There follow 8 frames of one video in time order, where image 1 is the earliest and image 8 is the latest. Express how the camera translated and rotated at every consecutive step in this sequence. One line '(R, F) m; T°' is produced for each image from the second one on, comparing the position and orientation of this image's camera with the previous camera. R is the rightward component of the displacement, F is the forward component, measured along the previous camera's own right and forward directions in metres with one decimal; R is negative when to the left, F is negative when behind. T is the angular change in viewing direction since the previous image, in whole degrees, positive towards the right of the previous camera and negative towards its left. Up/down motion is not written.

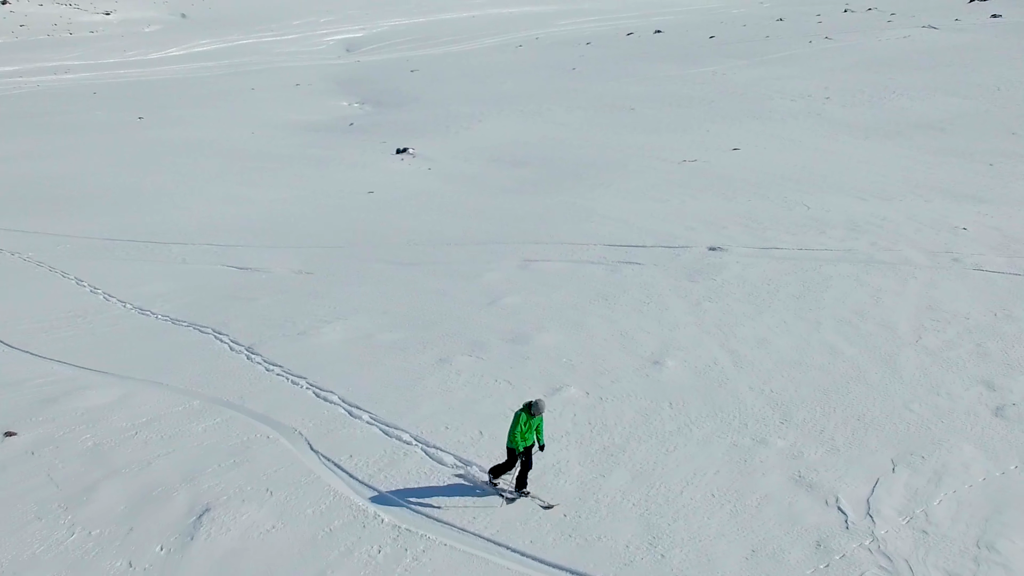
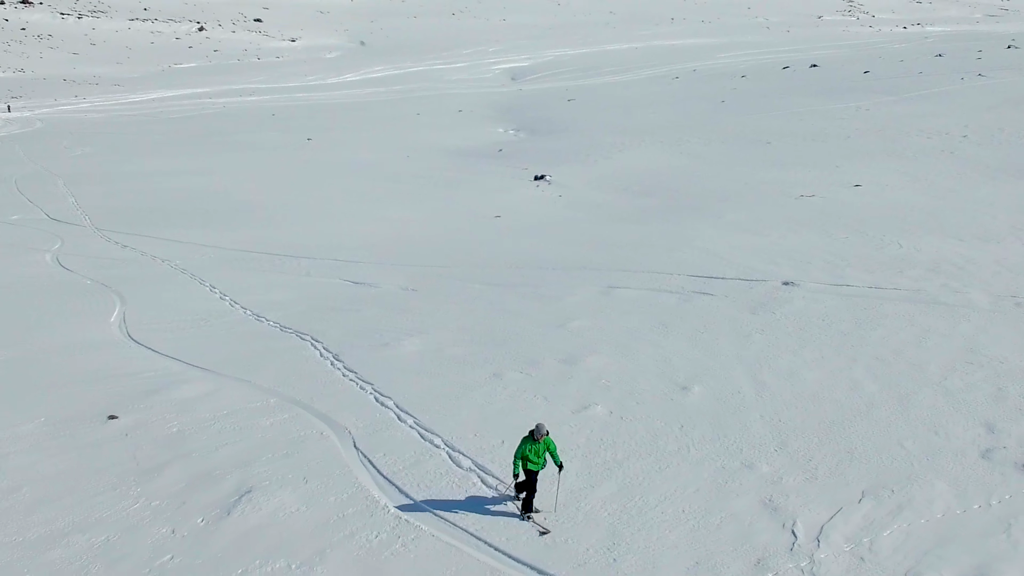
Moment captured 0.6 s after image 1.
(+0.9, -0.5) m; -10°
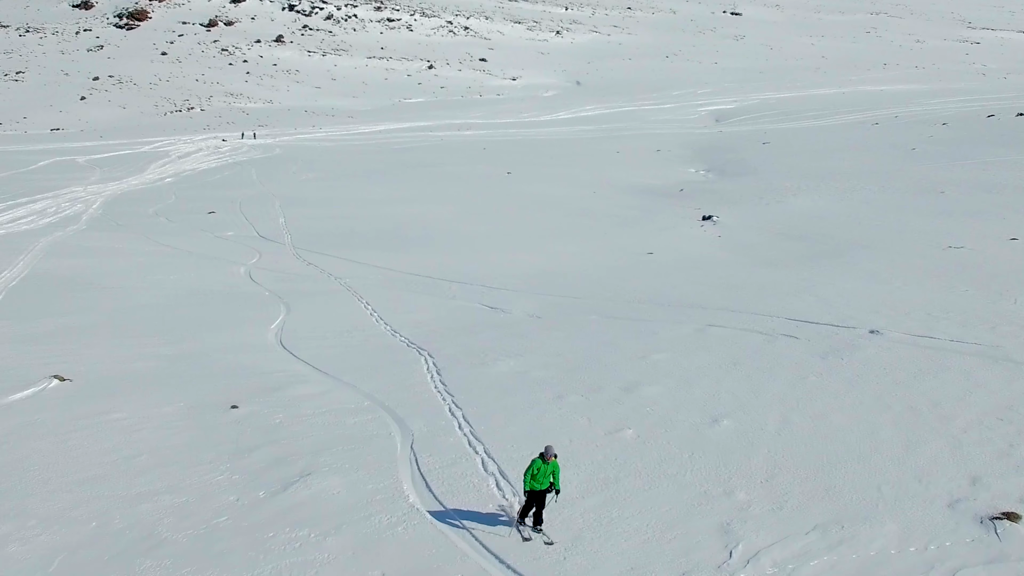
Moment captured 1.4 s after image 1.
(+1.3, -0.7) m; -14°
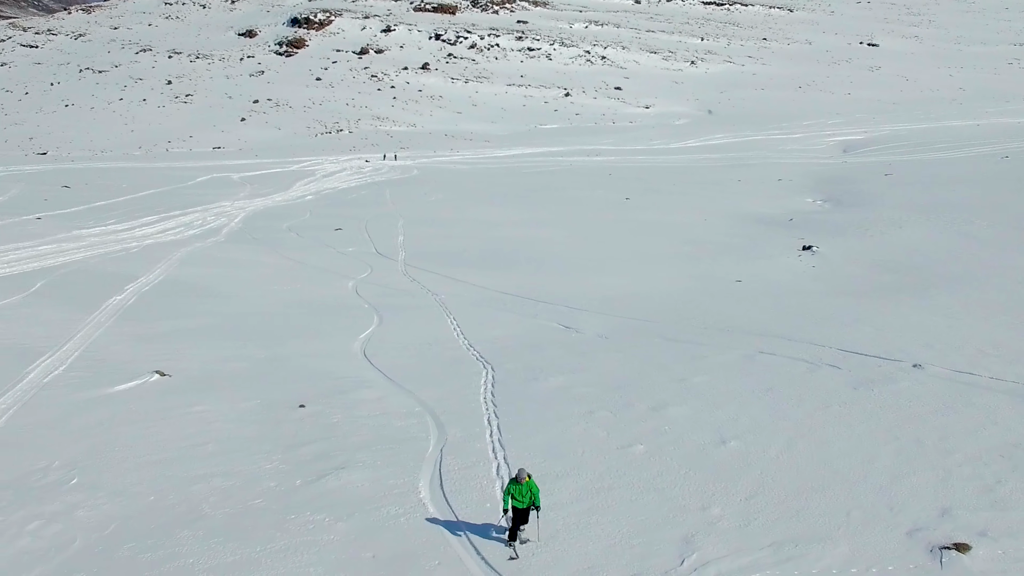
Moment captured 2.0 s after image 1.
(+1.0, -0.6) m; -9°
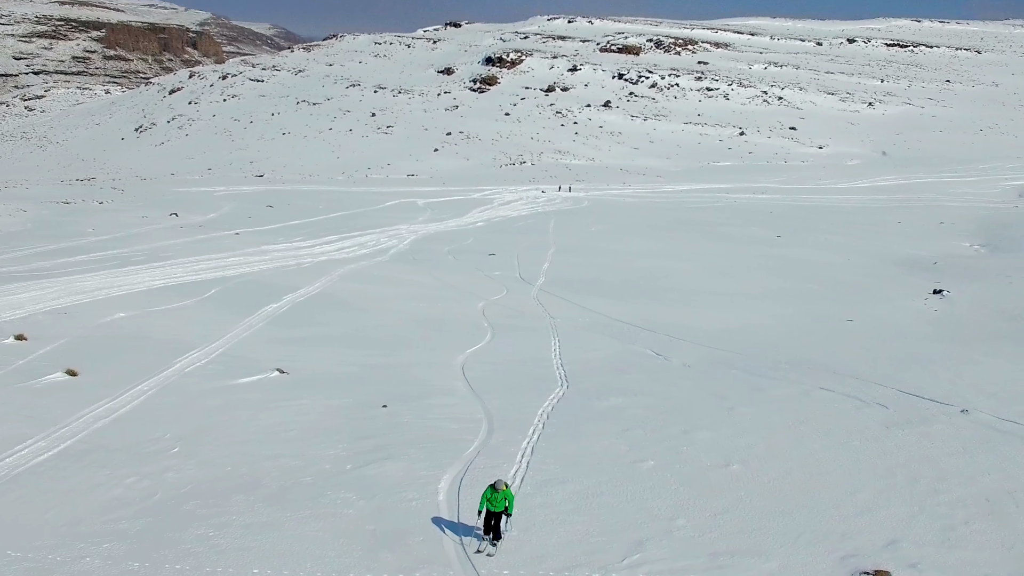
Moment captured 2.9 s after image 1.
(+1.6, -0.9) m; -13°
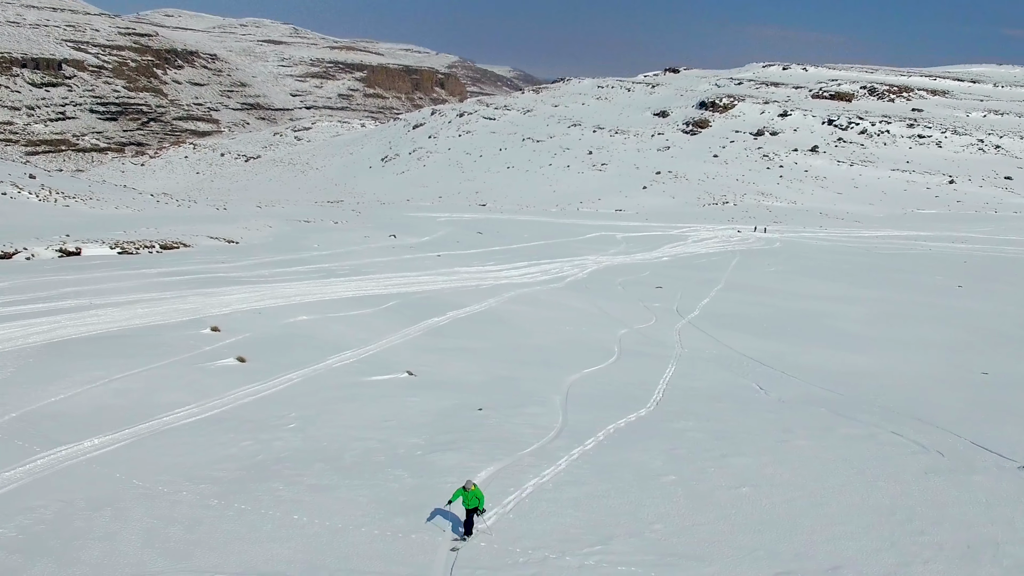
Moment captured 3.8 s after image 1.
(+2.1, -1.2) m; -15°
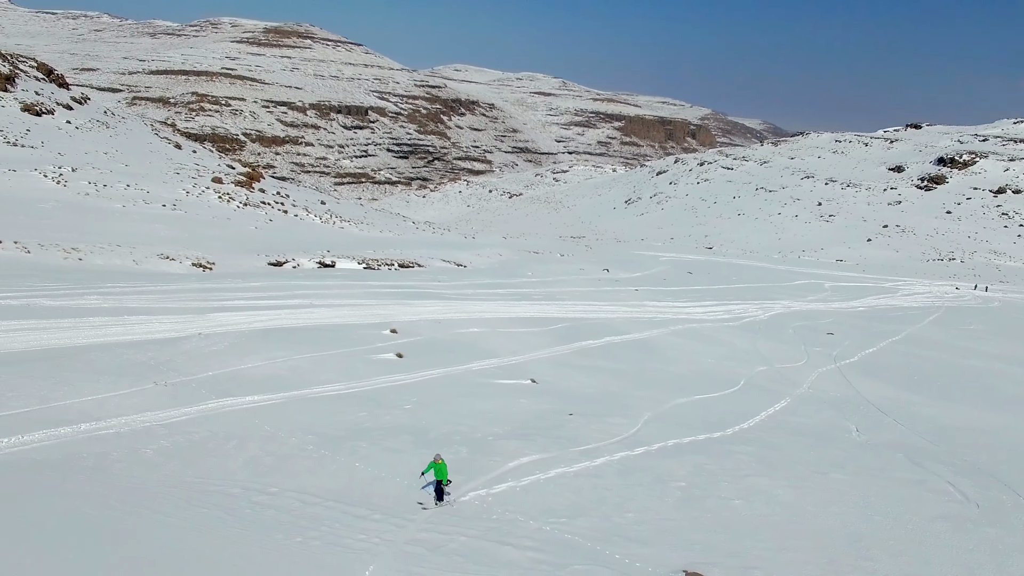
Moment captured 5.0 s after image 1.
(+3.5, -2.1) m; -19°
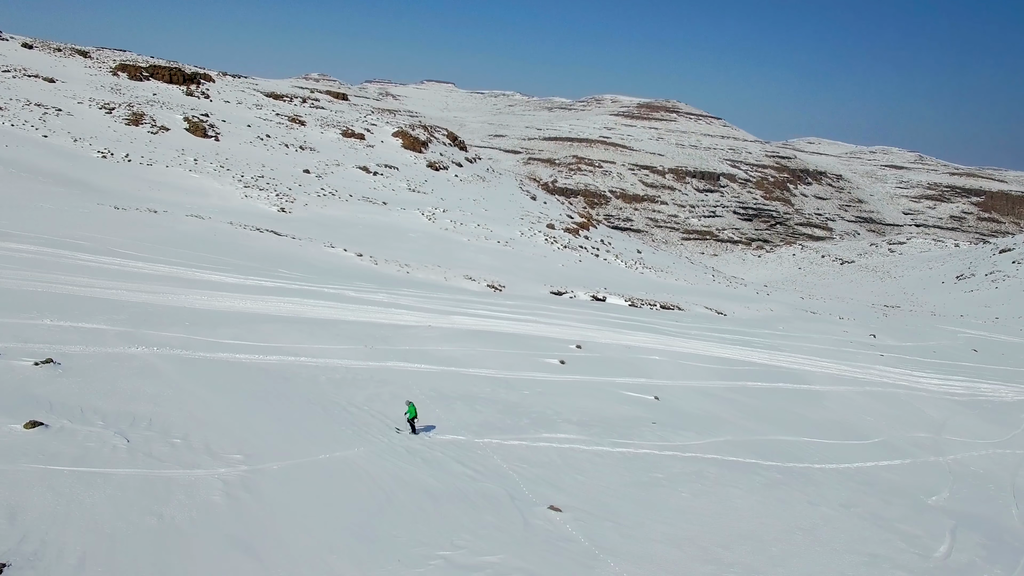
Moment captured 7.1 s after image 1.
(+7.6, -1.2) m; -32°
